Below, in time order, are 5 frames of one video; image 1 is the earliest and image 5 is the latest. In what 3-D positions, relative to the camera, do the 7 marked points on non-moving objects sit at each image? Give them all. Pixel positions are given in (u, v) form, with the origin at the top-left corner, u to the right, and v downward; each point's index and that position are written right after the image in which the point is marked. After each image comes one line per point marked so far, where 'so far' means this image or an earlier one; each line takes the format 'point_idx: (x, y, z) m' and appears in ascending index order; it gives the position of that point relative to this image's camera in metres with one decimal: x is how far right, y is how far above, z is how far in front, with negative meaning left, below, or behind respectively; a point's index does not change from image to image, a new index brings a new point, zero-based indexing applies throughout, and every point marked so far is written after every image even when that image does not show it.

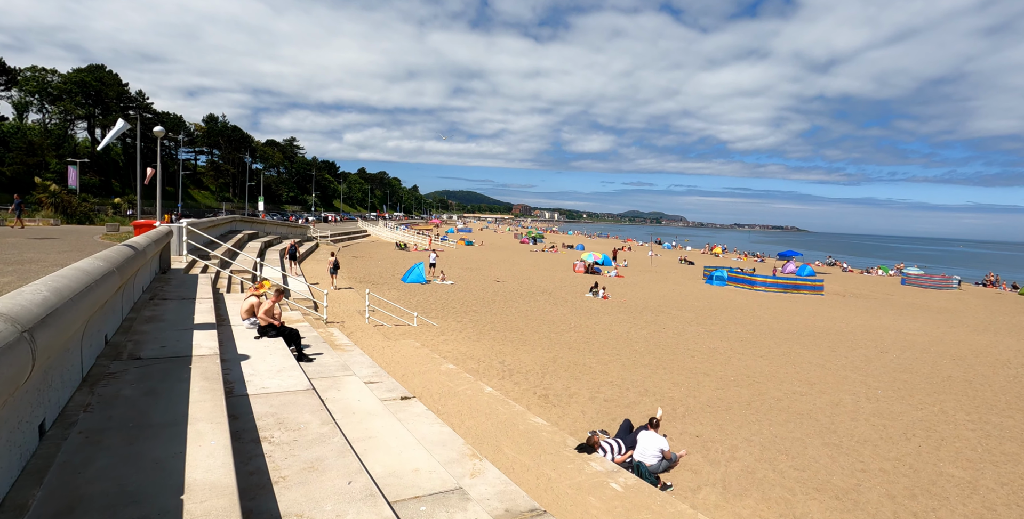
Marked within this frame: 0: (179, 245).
0: (-8.5, +0.4, +12.6) m
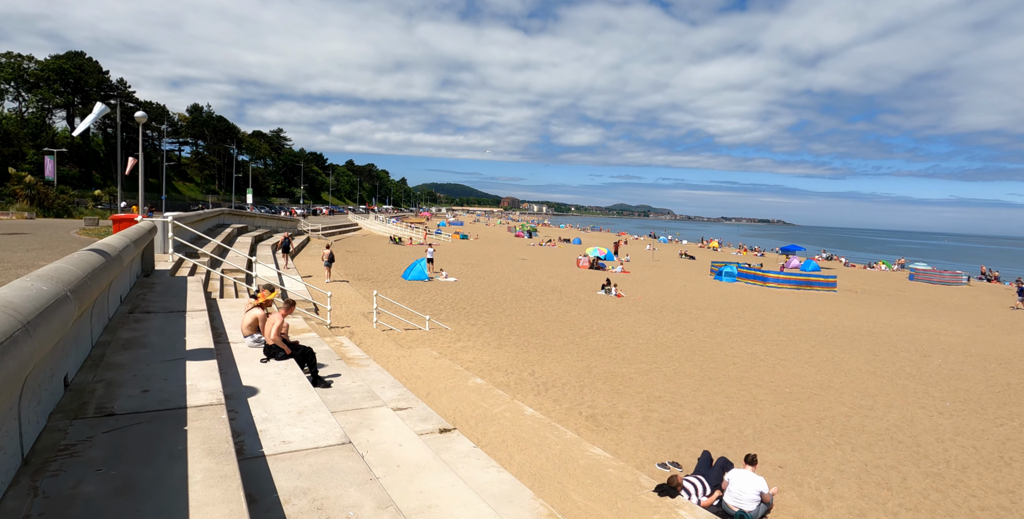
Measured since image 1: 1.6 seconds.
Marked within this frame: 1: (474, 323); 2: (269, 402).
0: (-7.9, +0.4, +11.2) m
1: (-1.2, -1.9, +14.5) m
2: (-2.1, -1.3, +4.4) m
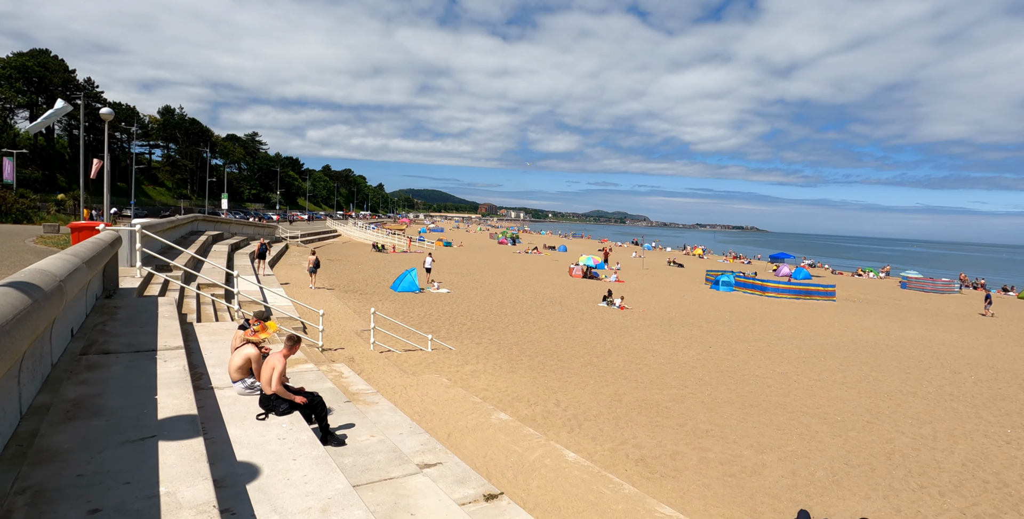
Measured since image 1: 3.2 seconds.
0: (-7.5, +0.1, +9.7) m
1: (-0.9, -2.2, +13.3) m
2: (-1.5, -1.5, +3.1) m
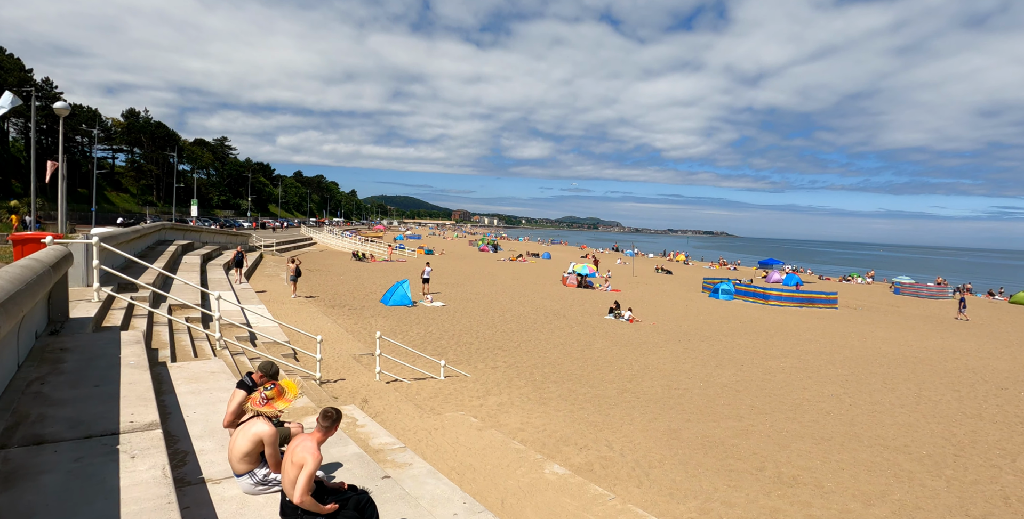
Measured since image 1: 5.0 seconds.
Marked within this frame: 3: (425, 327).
0: (-6.9, -0.2, +8.0) m
1: (-0.5, -2.5, +11.8) m
2: (-0.5, -1.7, +1.6) m
3: (-2.8, -2.1, +15.8) m
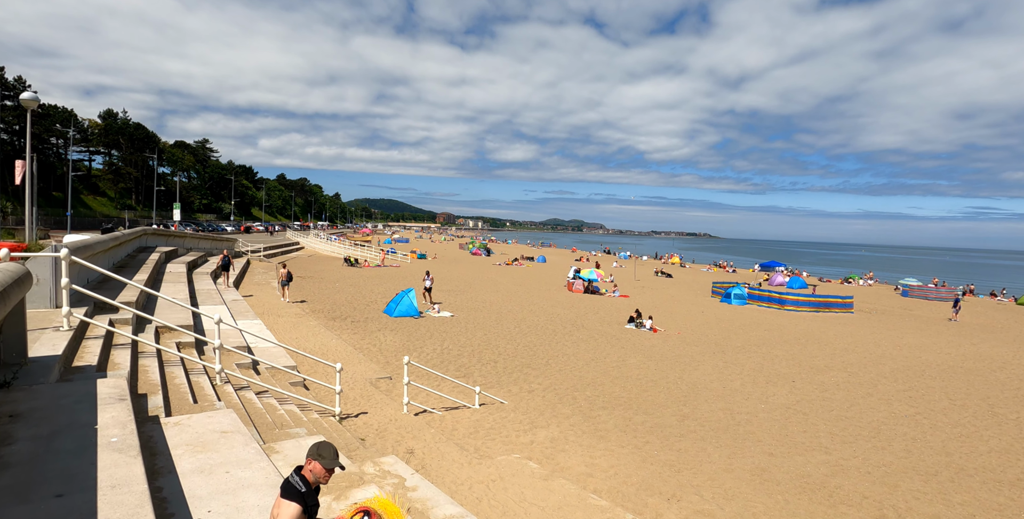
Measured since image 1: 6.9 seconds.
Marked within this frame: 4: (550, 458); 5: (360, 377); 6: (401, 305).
0: (-6.0, -0.4, +6.5) m
1: (+0.3, -2.7, +10.5) m
2: (+0.6, -1.8, +0.3) m
3: (-2.1, -2.4, +14.4) m
4: (+0.5, -2.9, +7.1) m
5: (-3.1, -2.4, +10.2) m
6: (-4.1, -1.7, +18.7) m
